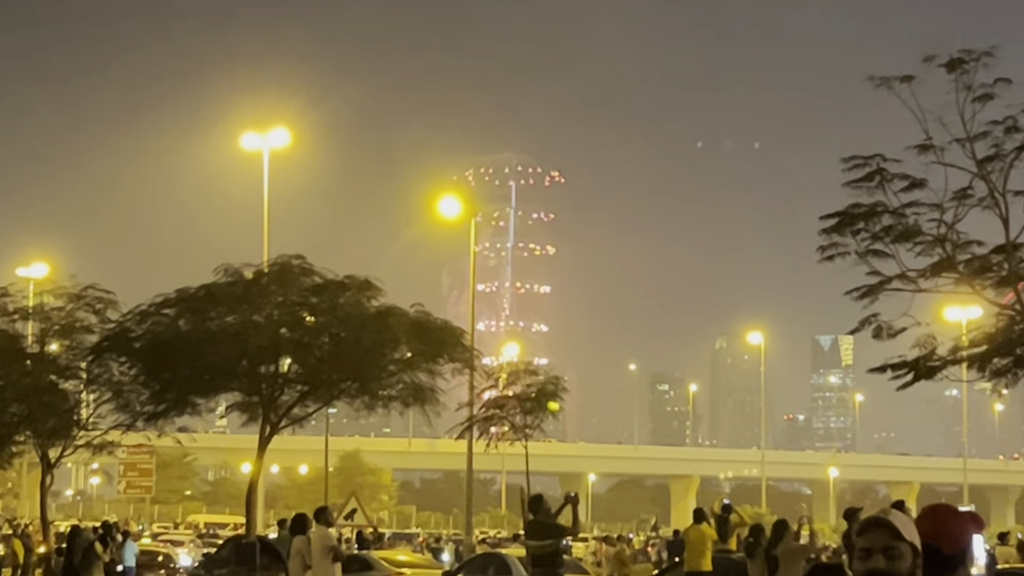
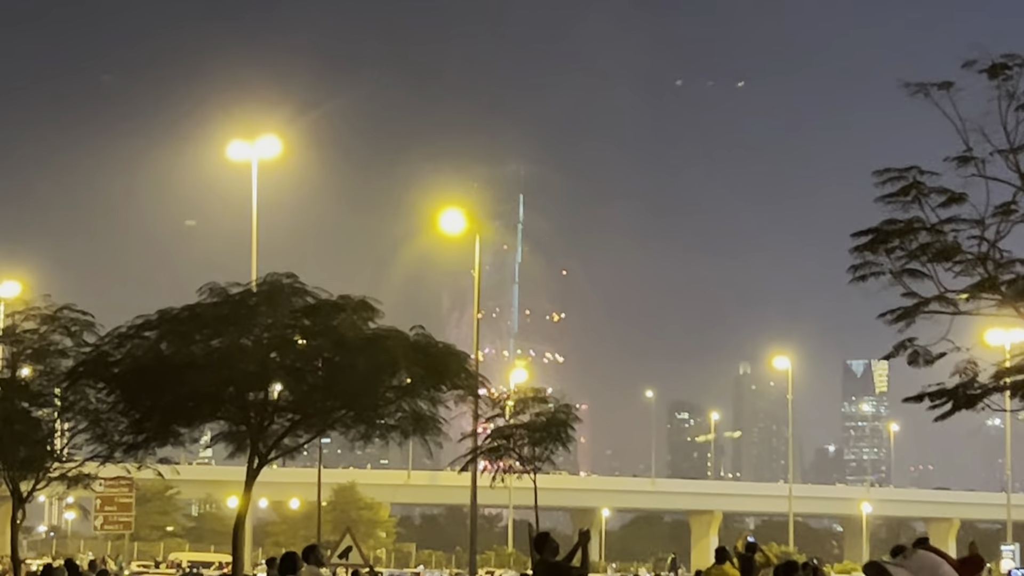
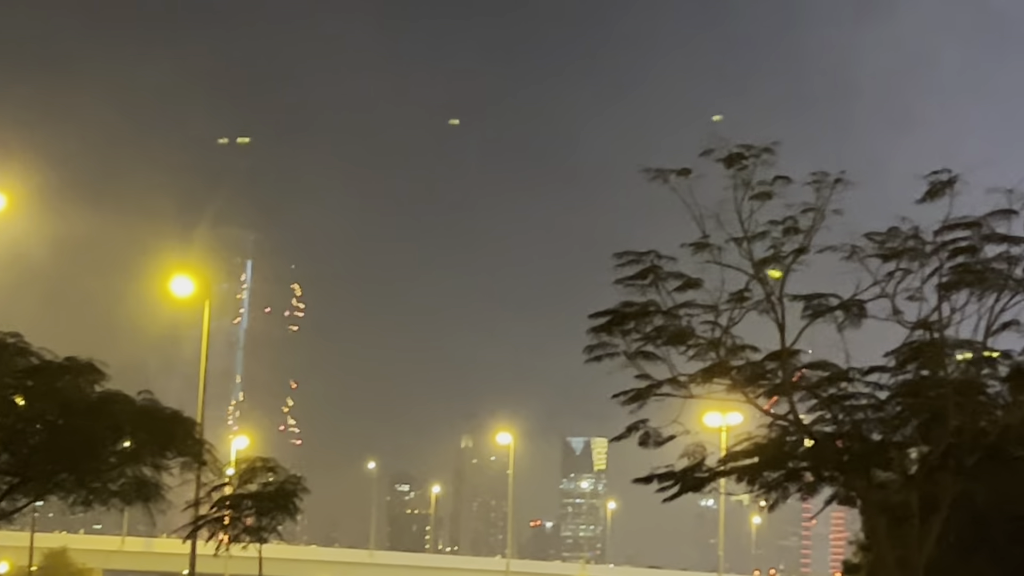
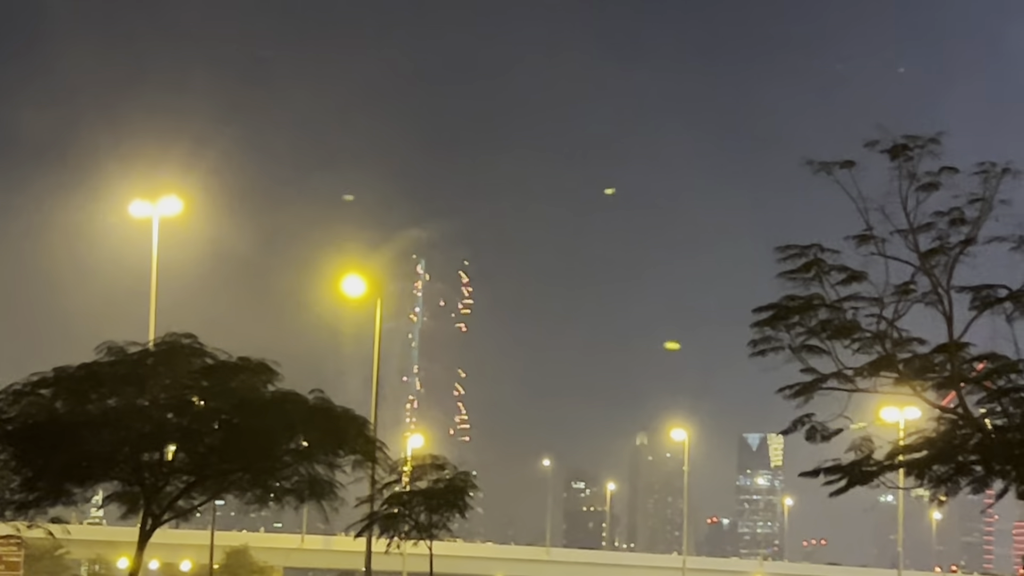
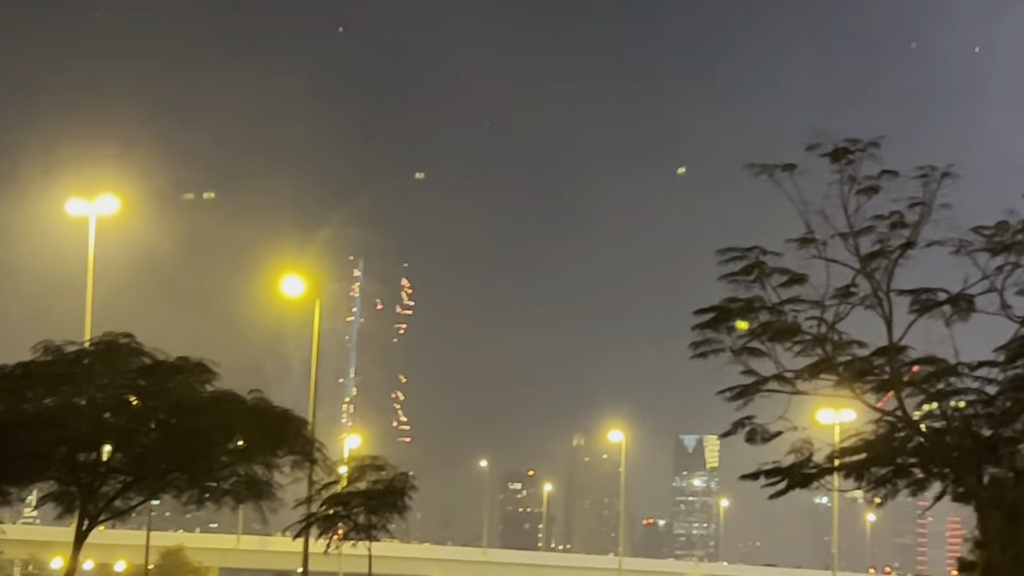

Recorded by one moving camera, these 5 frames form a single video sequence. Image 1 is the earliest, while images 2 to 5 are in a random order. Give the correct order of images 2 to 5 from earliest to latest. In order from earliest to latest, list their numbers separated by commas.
2, 4, 5, 3
